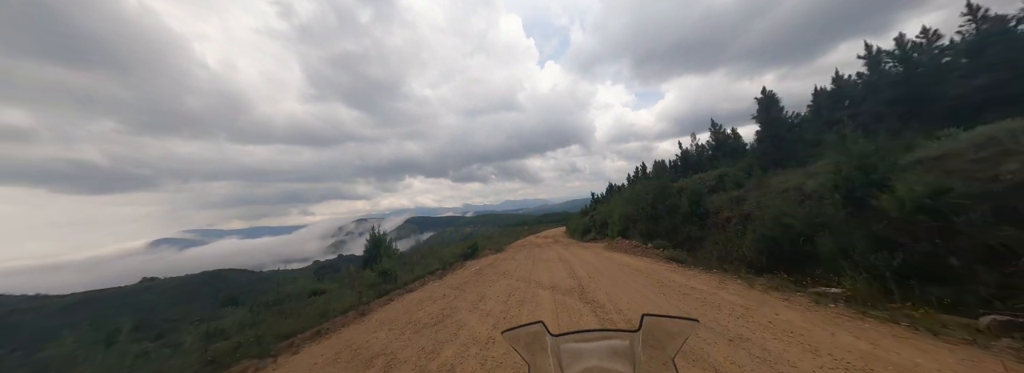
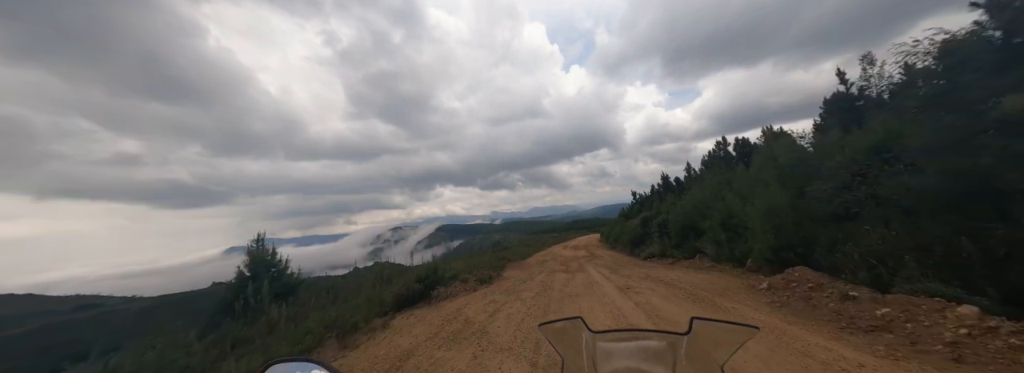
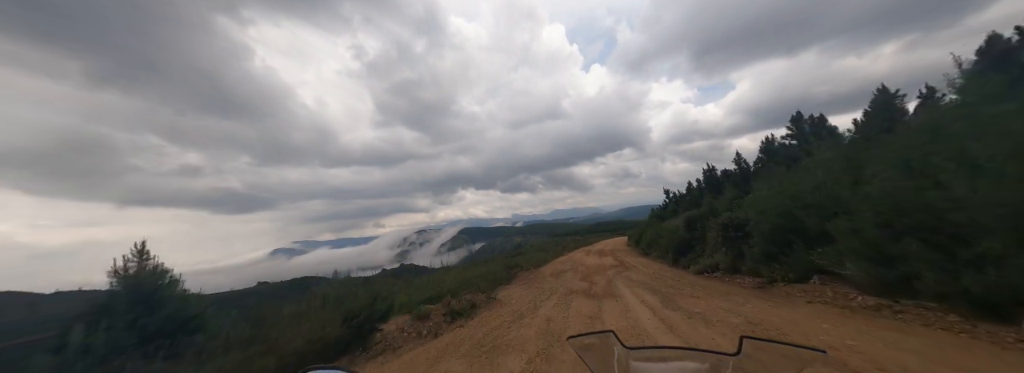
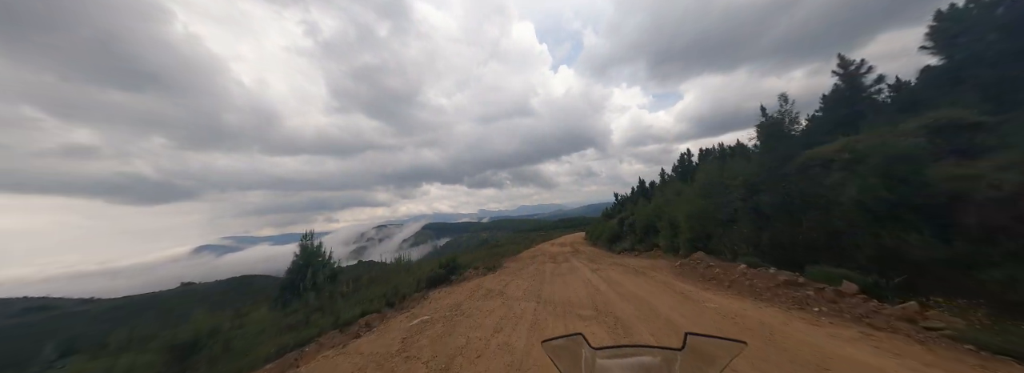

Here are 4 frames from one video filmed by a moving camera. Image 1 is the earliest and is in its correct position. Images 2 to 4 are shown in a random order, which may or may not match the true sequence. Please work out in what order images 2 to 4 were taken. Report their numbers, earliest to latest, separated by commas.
4, 2, 3
